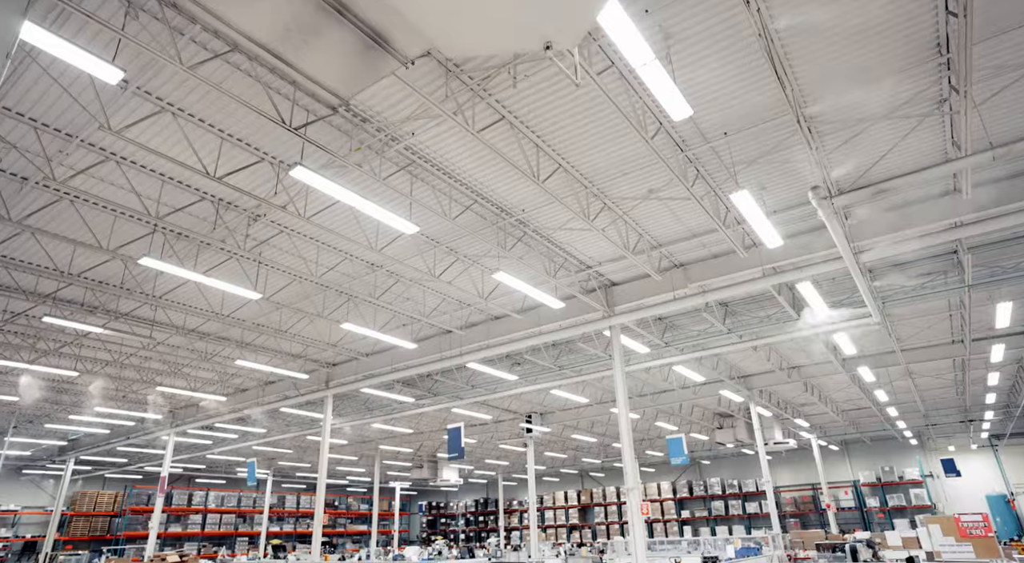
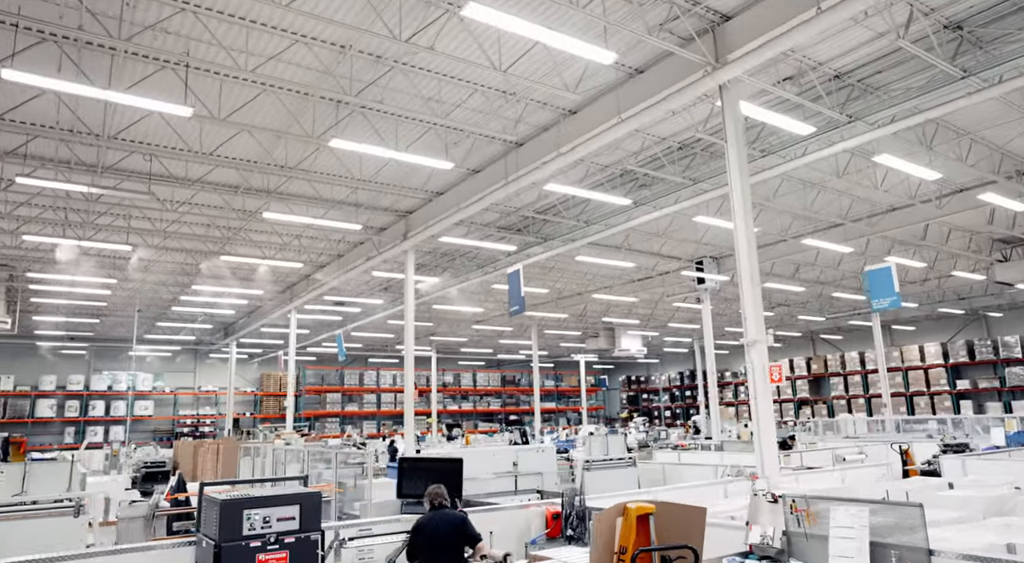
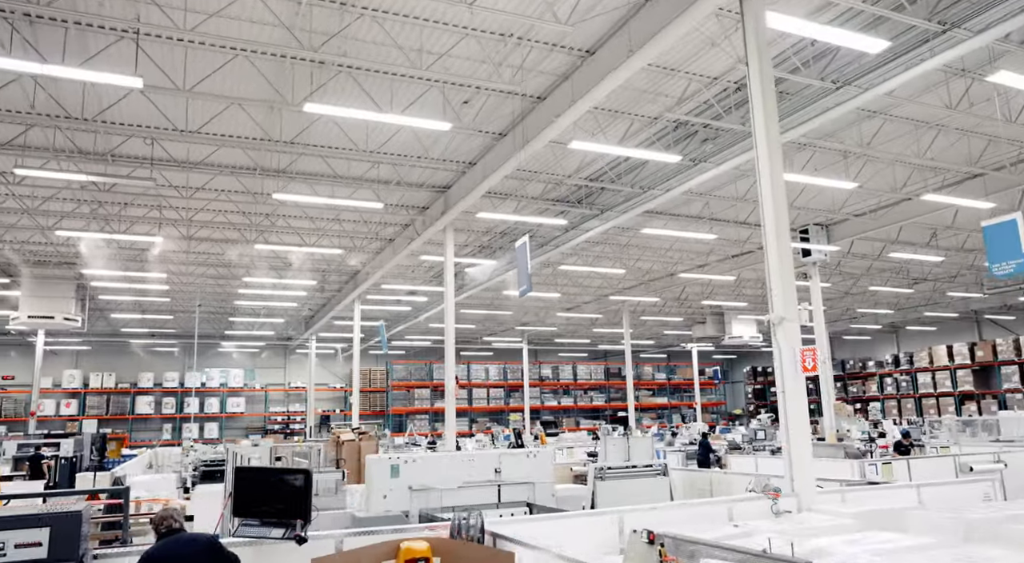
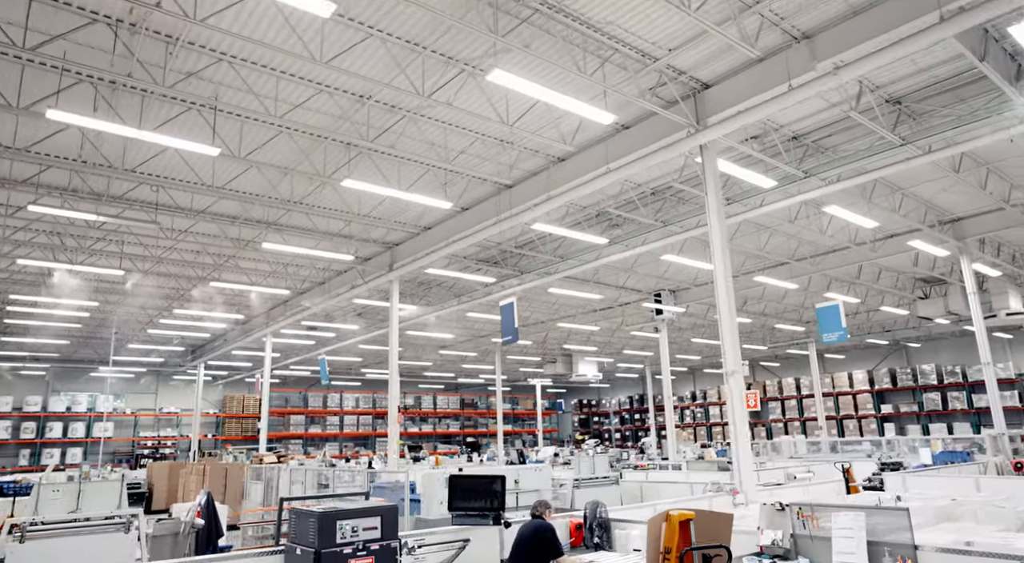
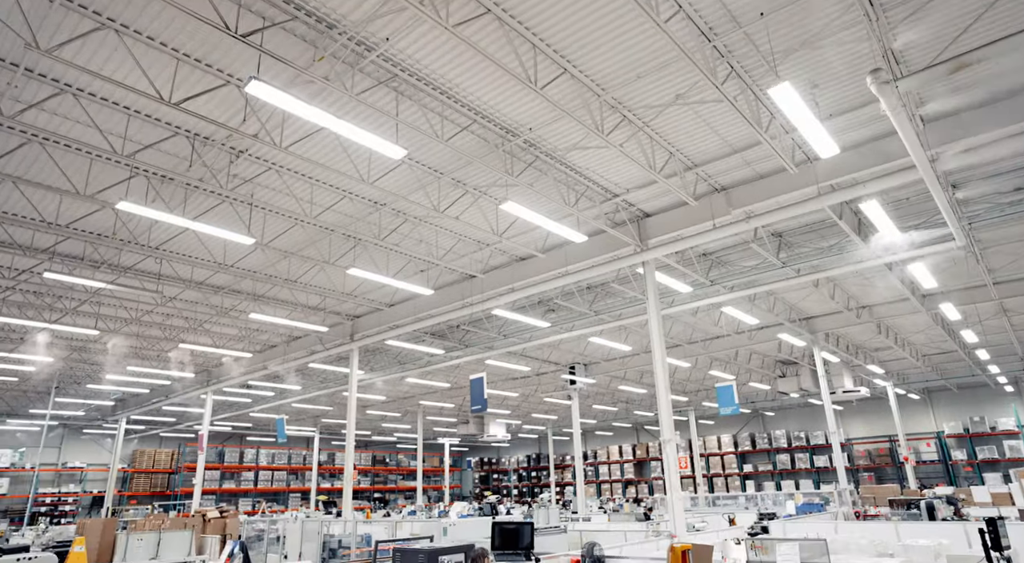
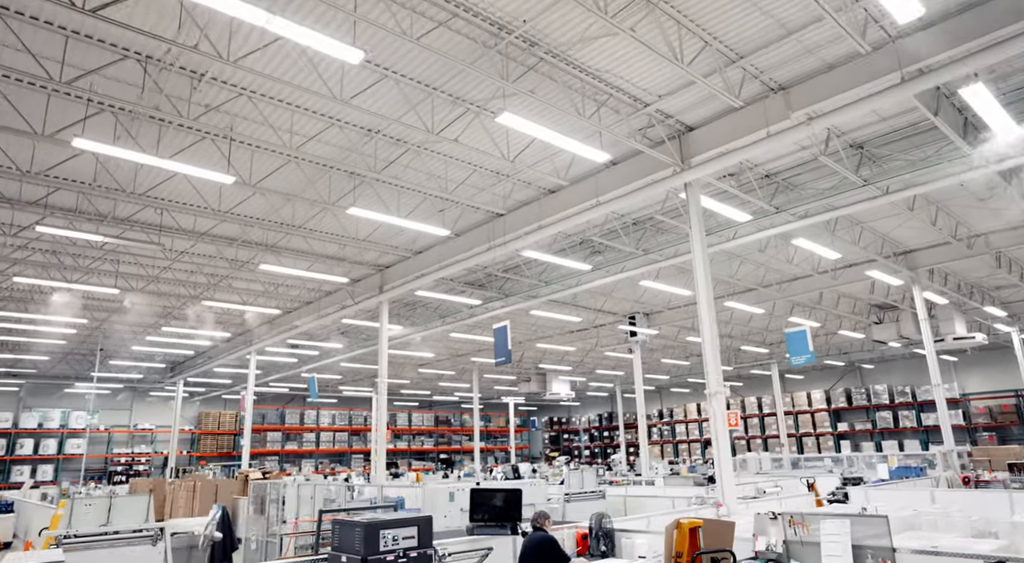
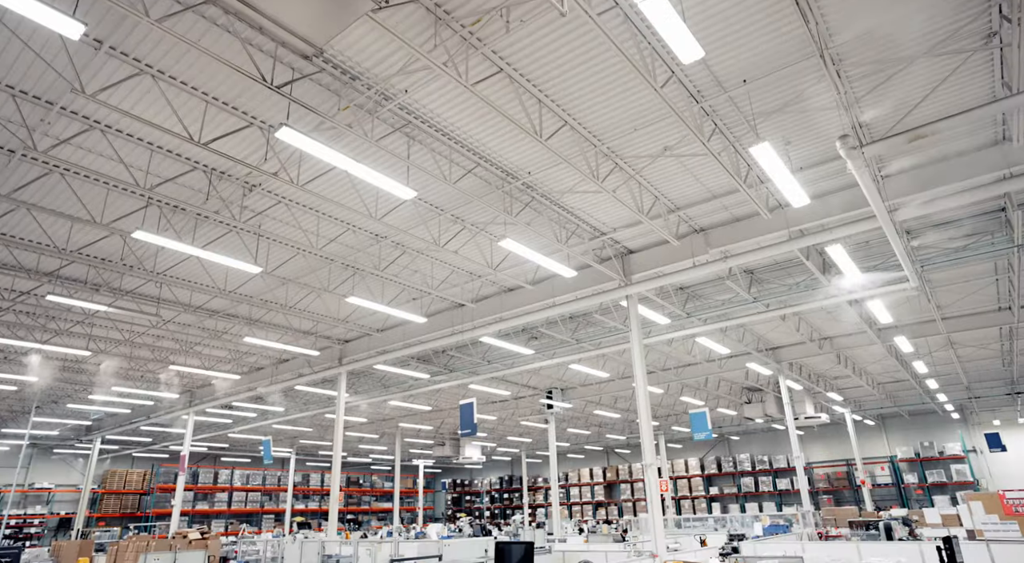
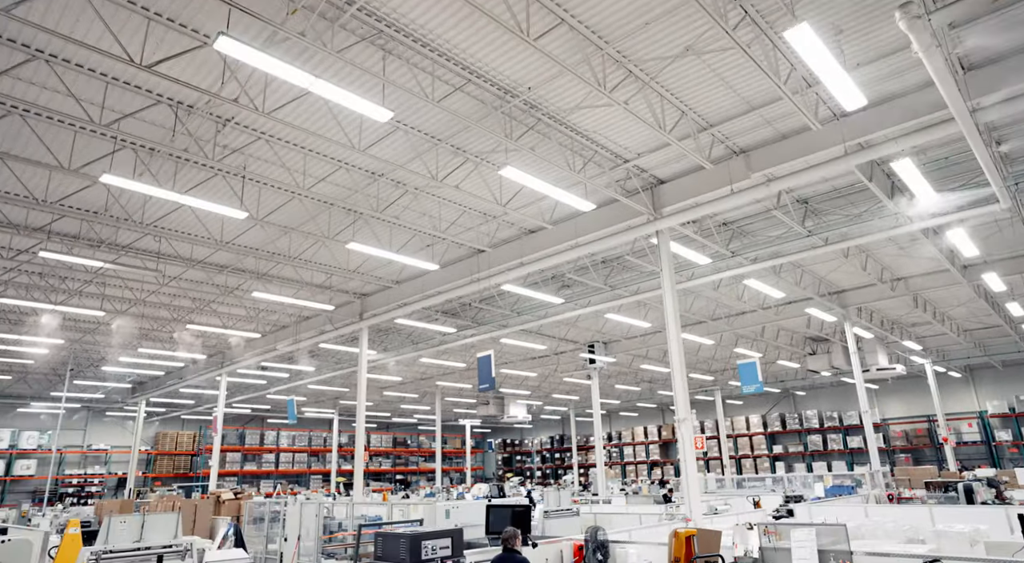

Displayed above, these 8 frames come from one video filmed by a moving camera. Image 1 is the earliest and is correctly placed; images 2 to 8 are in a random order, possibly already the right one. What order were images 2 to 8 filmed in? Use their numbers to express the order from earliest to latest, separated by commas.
7, 5, 8, 6, 4, 2, 3
